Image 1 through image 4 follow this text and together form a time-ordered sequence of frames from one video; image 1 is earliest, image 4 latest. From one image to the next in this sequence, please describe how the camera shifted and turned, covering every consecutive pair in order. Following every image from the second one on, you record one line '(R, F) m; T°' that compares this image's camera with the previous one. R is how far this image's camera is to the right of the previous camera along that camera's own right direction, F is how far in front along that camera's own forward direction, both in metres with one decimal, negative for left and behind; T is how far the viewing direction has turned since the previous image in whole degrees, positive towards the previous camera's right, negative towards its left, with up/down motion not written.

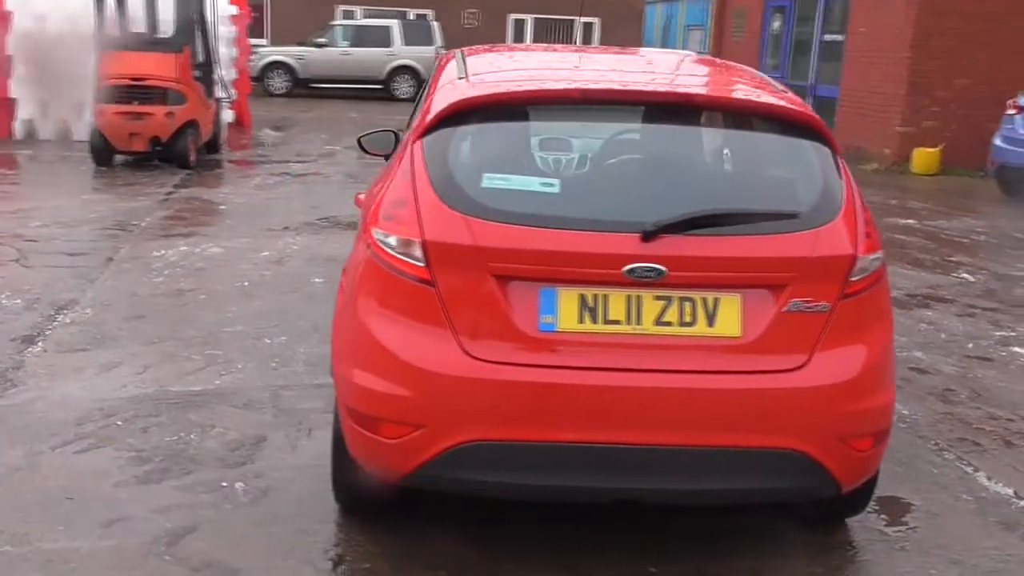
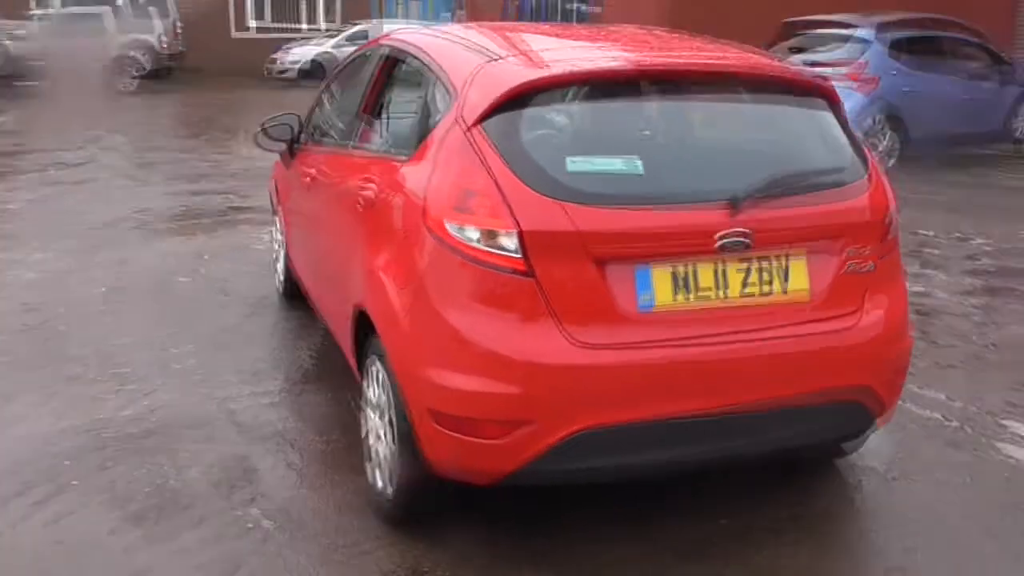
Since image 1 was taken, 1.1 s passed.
(-1.1, +0.2) m; +16°
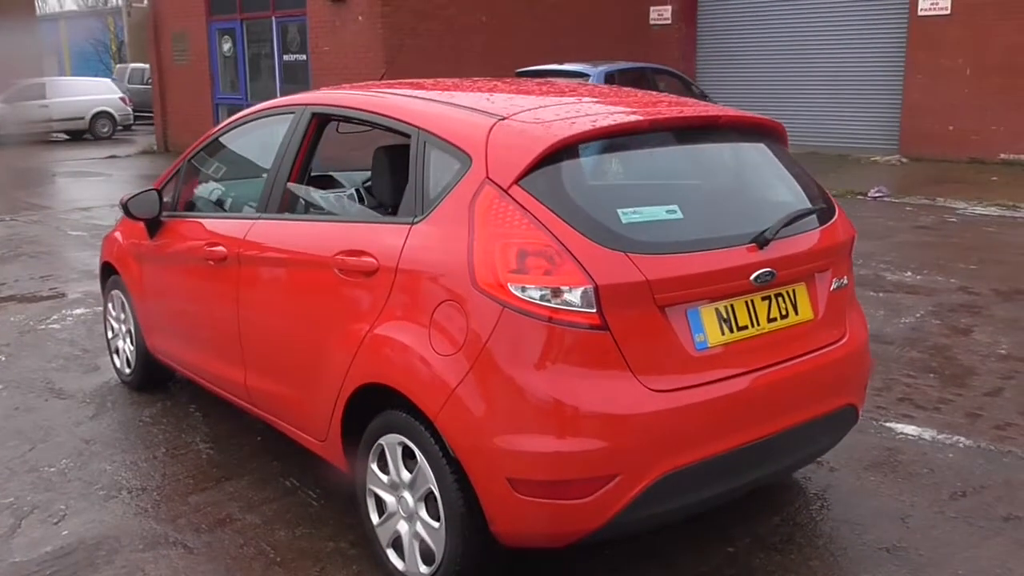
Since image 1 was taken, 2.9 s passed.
(-1.1, +0.2) m; +18°
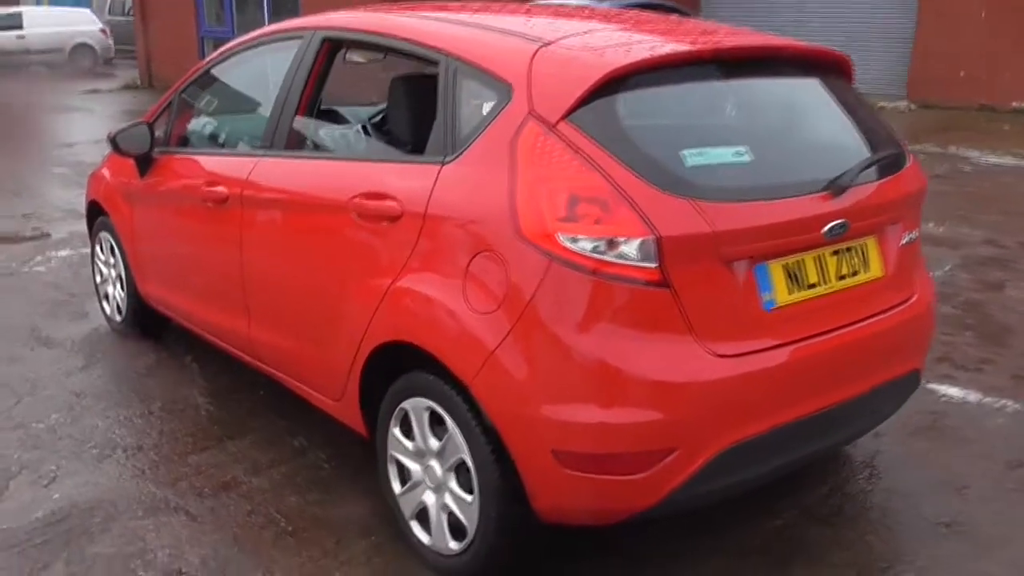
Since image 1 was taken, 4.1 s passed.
(-0.2, +0.3) m; +1°
